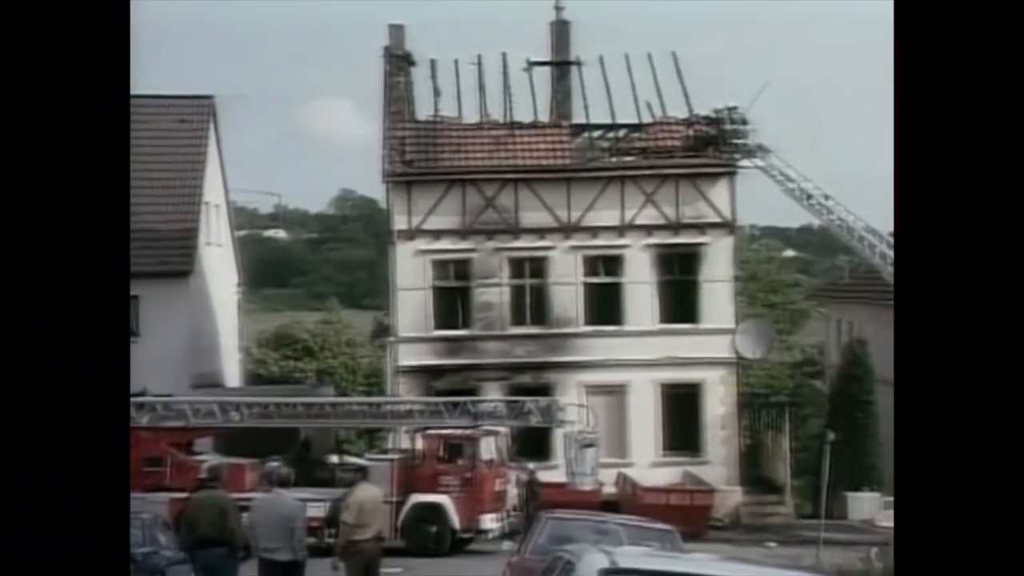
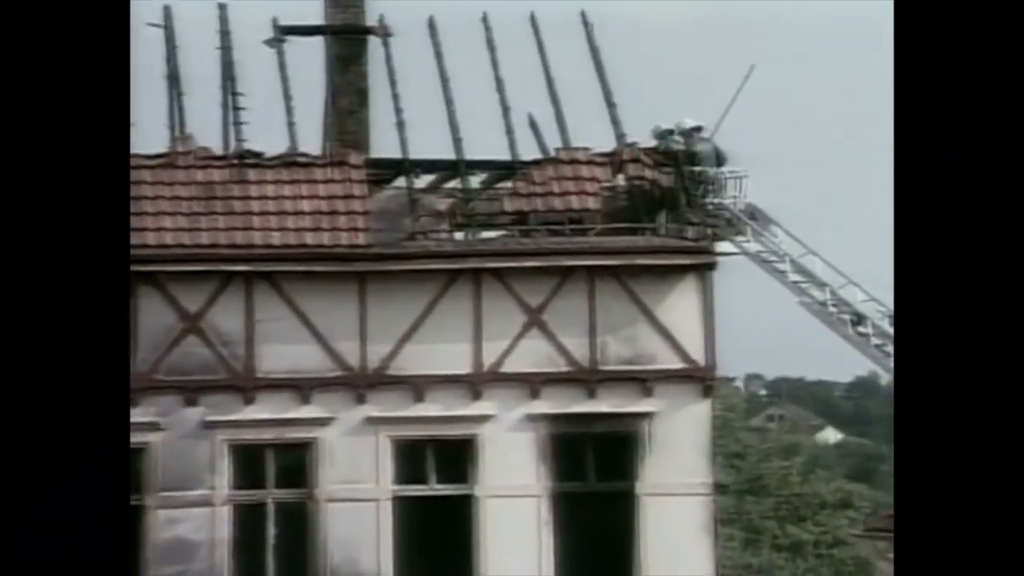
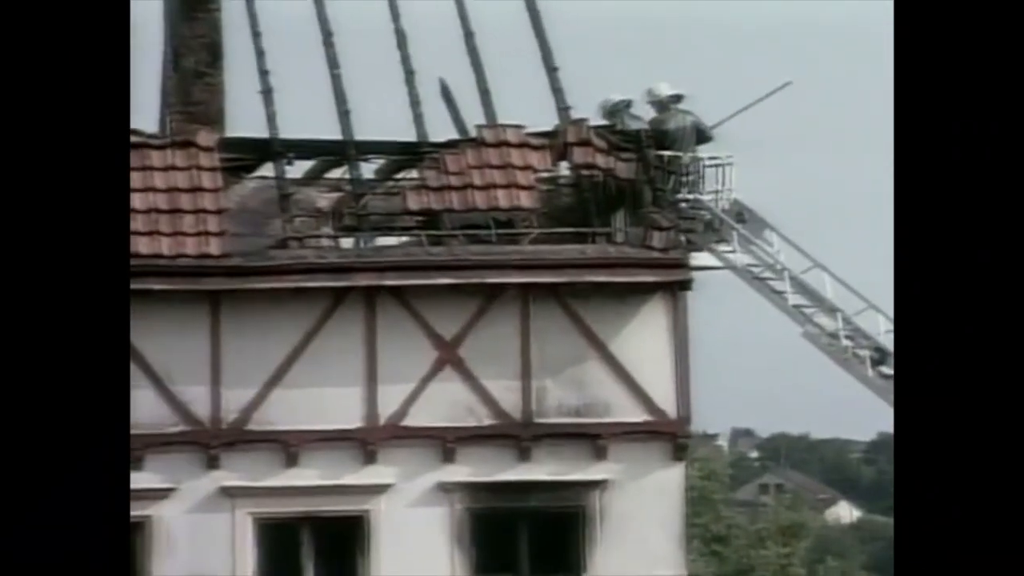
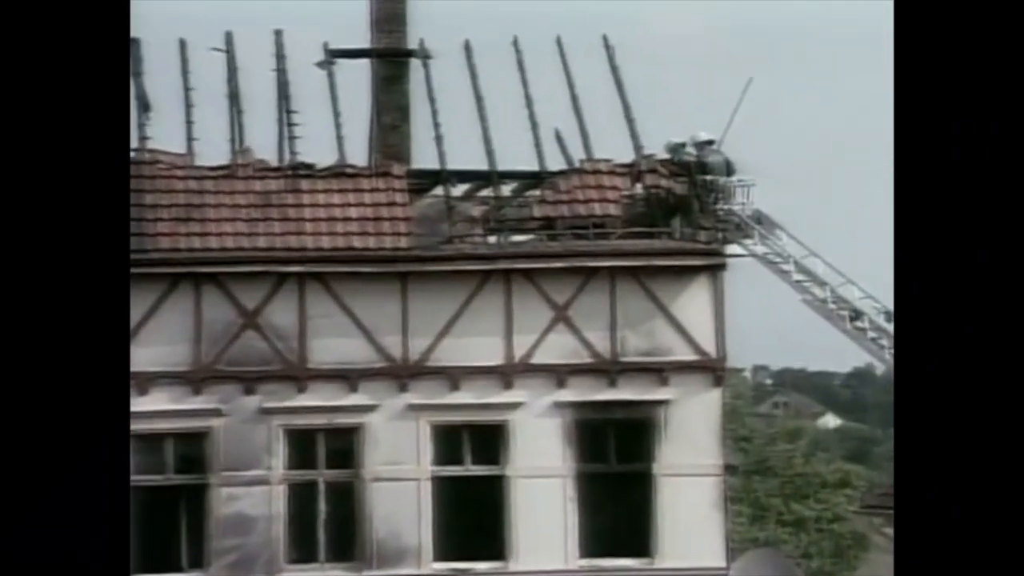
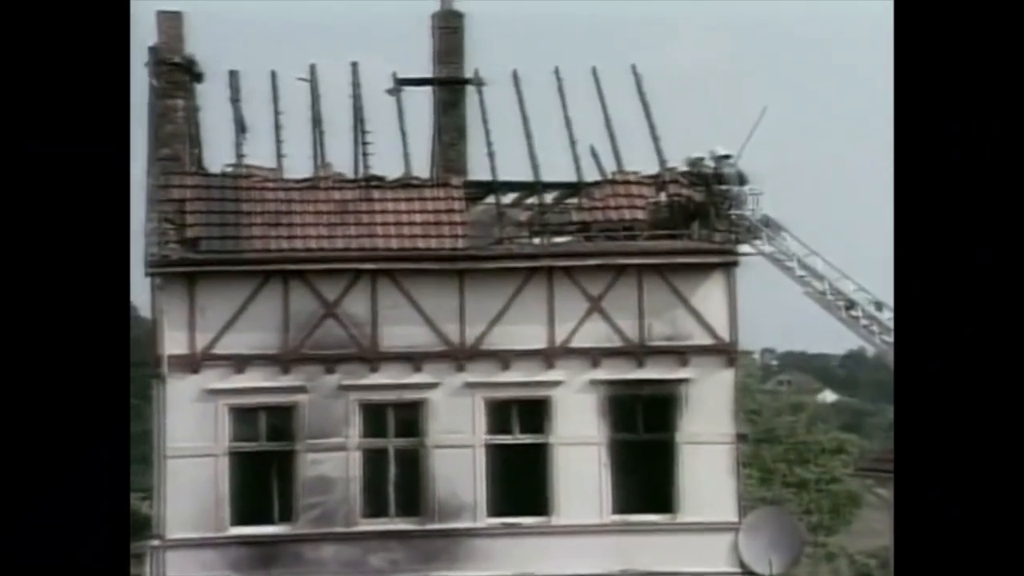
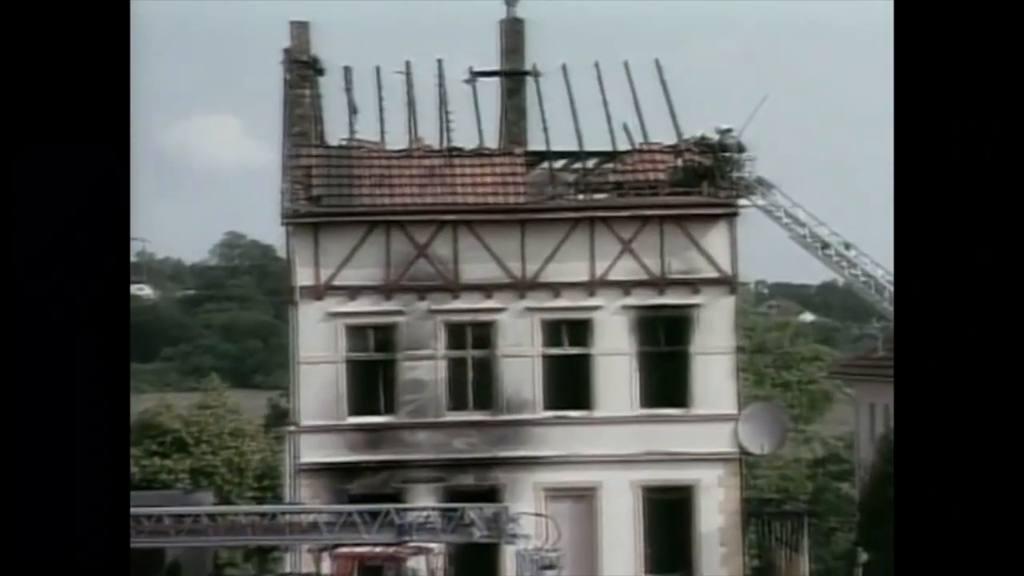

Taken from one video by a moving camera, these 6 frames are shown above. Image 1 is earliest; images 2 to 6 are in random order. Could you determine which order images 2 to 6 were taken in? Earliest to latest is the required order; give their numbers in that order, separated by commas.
6, 5, 4, 2, 3
